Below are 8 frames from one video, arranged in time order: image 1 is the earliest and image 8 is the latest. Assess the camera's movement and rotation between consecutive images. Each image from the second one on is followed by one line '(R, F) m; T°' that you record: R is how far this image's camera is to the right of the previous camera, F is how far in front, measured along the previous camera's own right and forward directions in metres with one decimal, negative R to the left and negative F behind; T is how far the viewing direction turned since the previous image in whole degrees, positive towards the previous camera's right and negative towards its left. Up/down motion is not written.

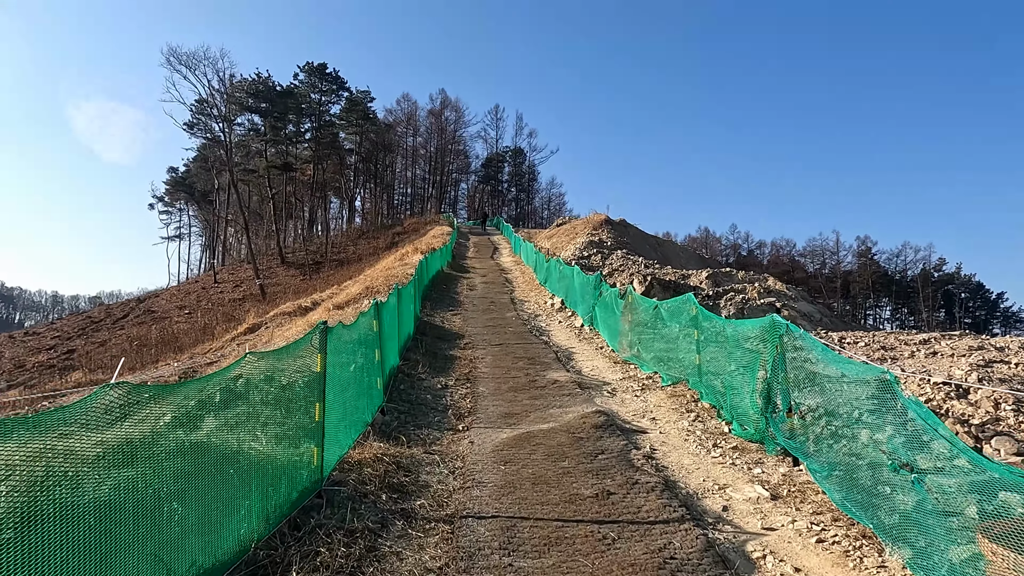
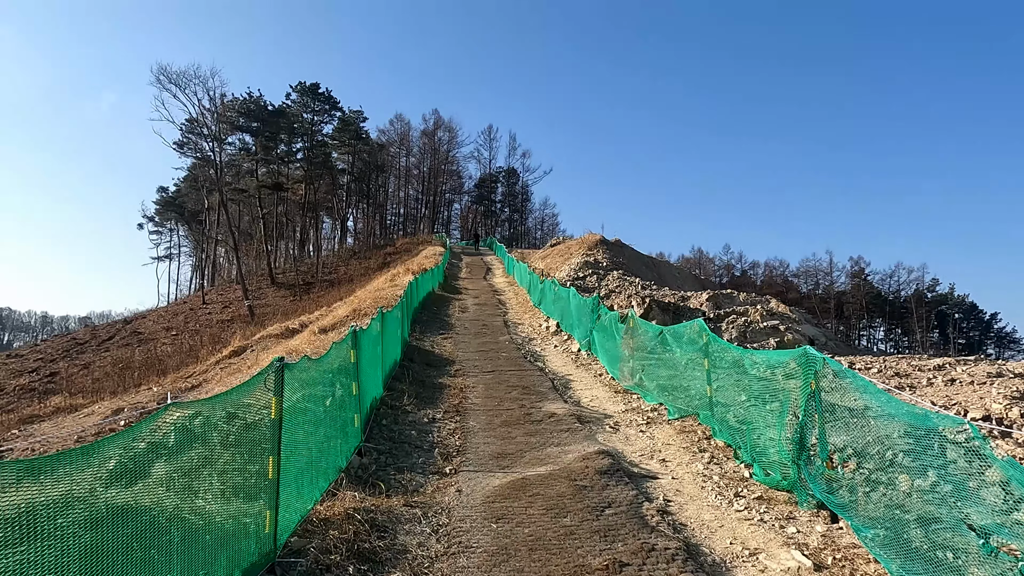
(0.0, +0.6) m; +1°
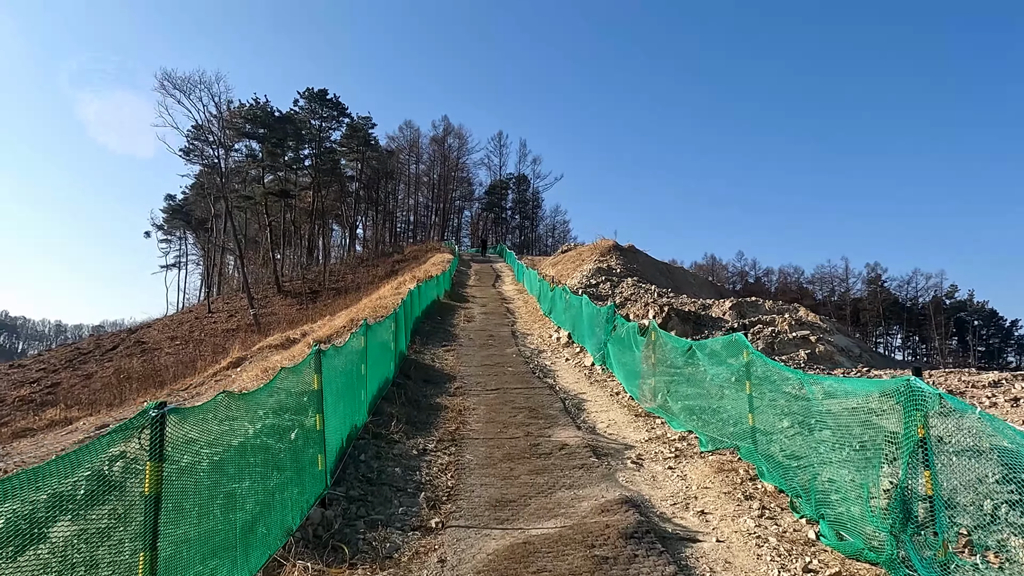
(+0.1, +1.1) m; -1°
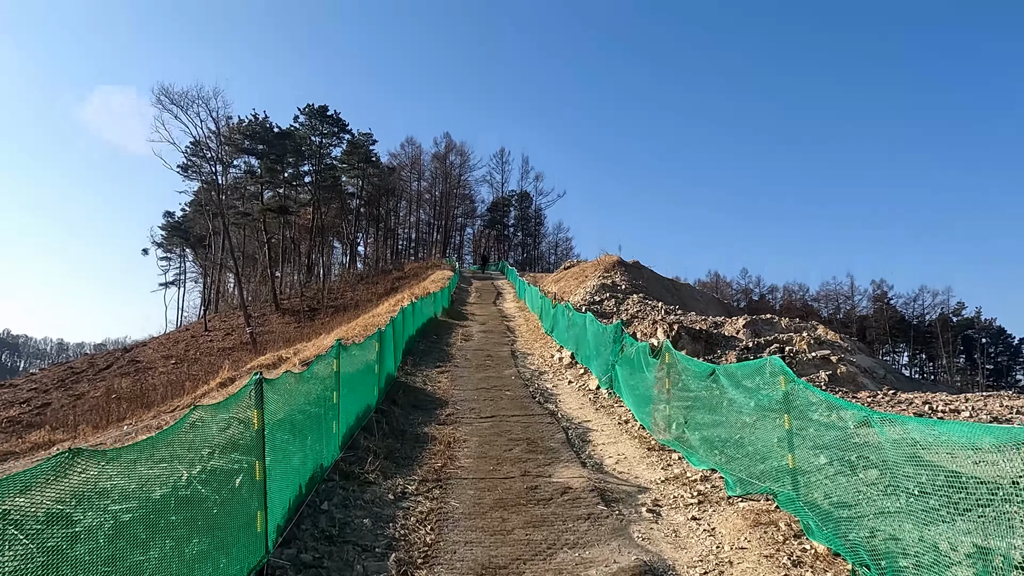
(+0.1, +0.9) m; 0°
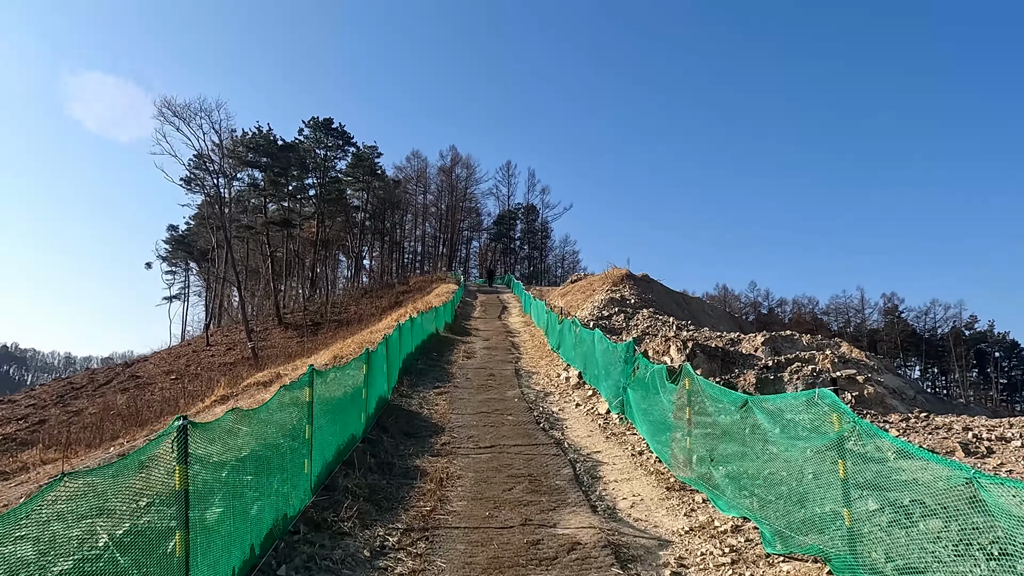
(+0.1, +0.8) m; -1°
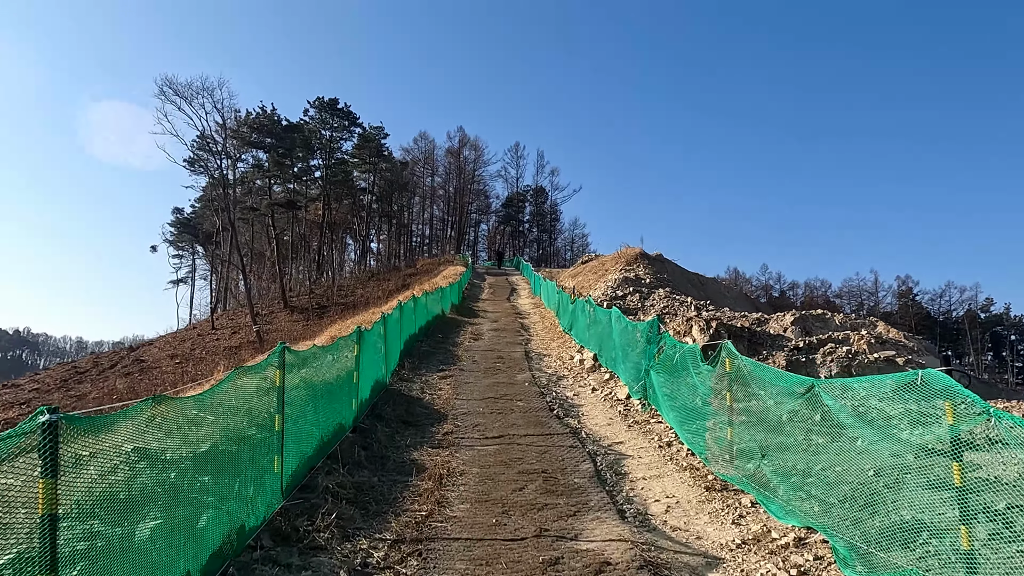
(0.0, +0.9) m; -1°
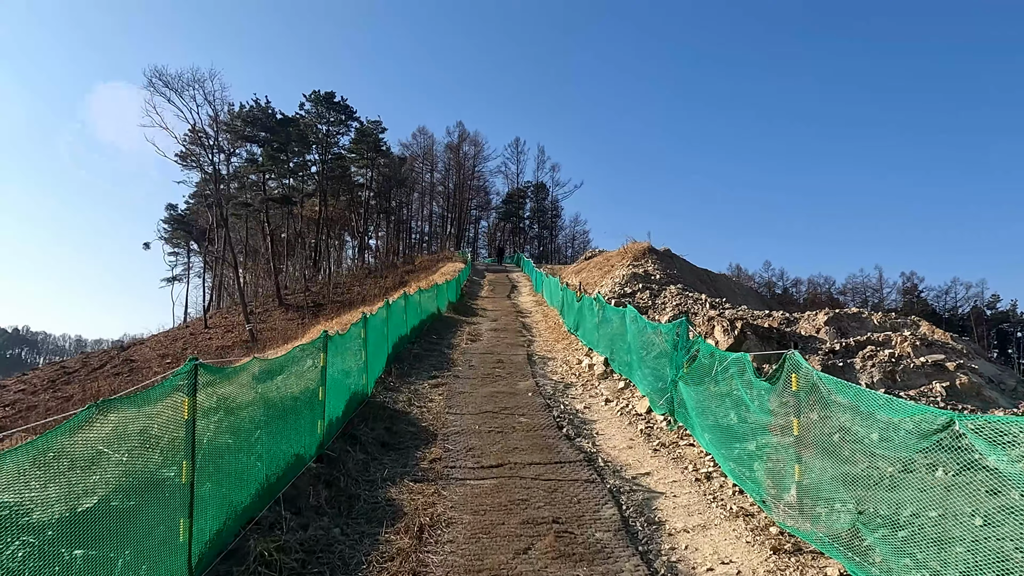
(0.0, +1.3) m; 0°
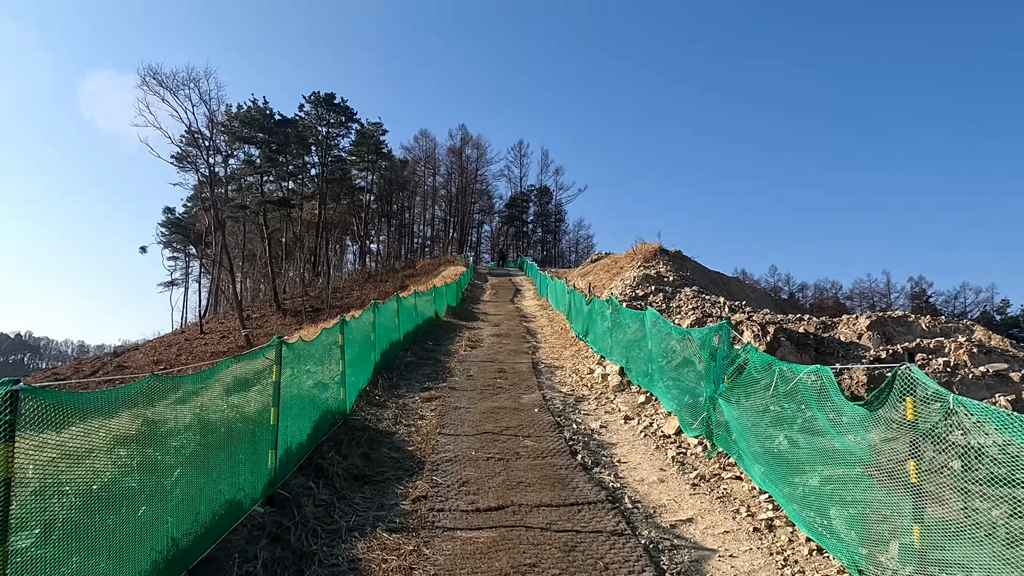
(0.0, +1.2) m; 0°
